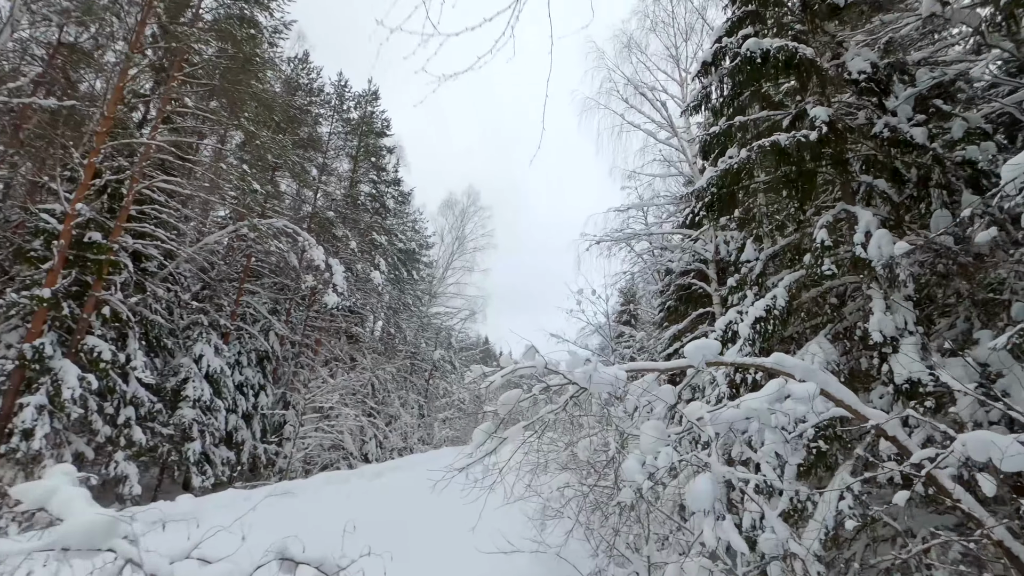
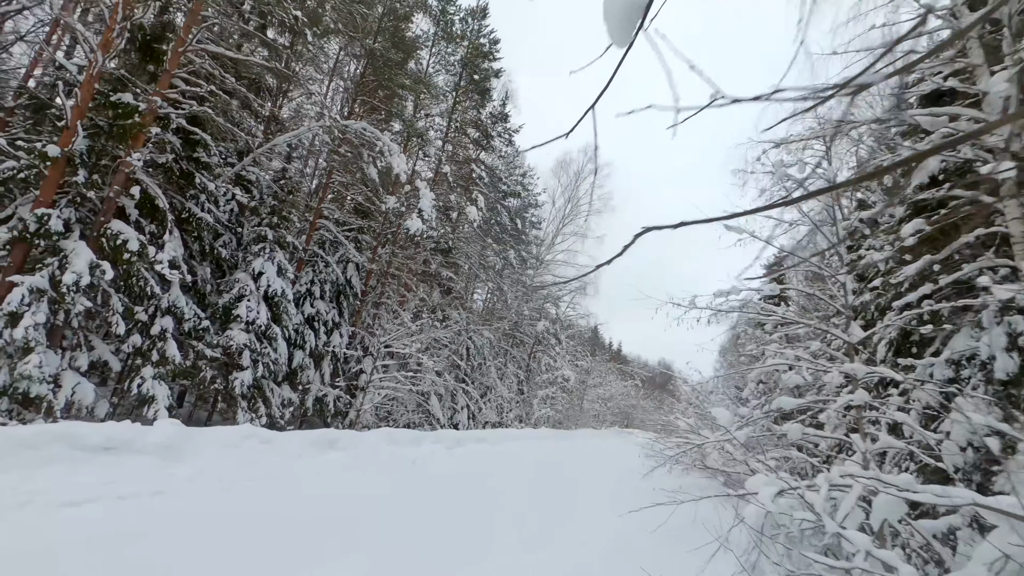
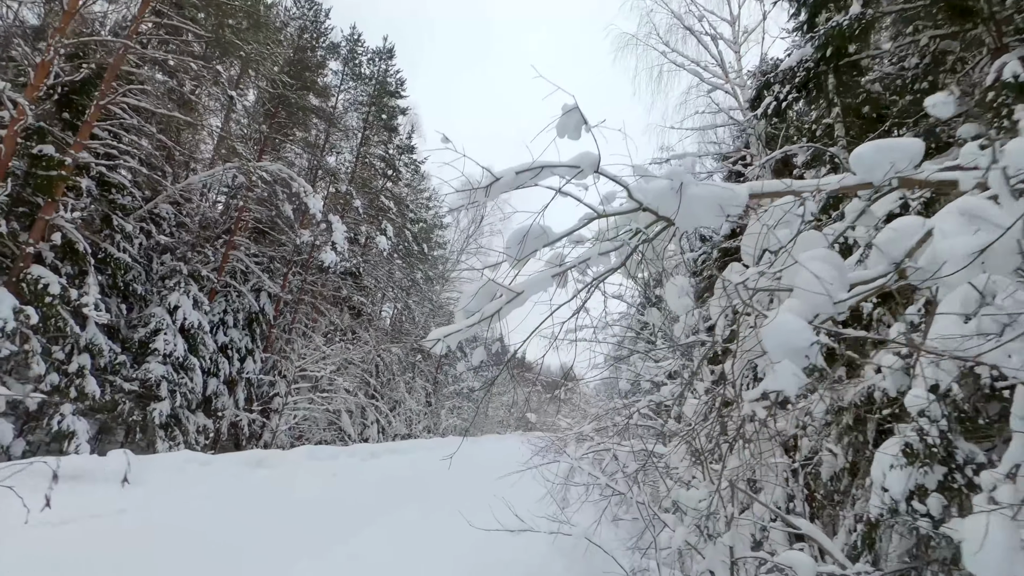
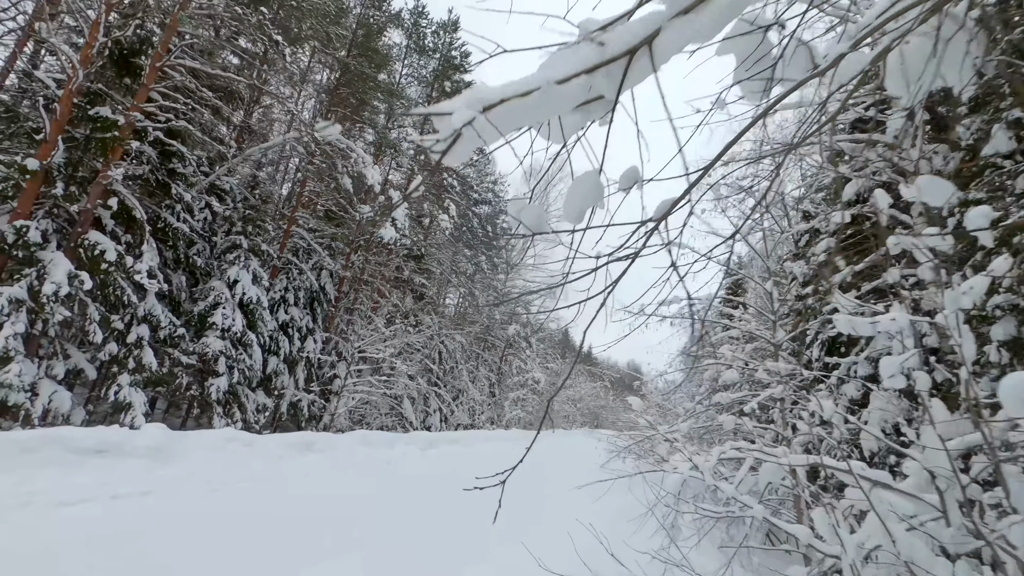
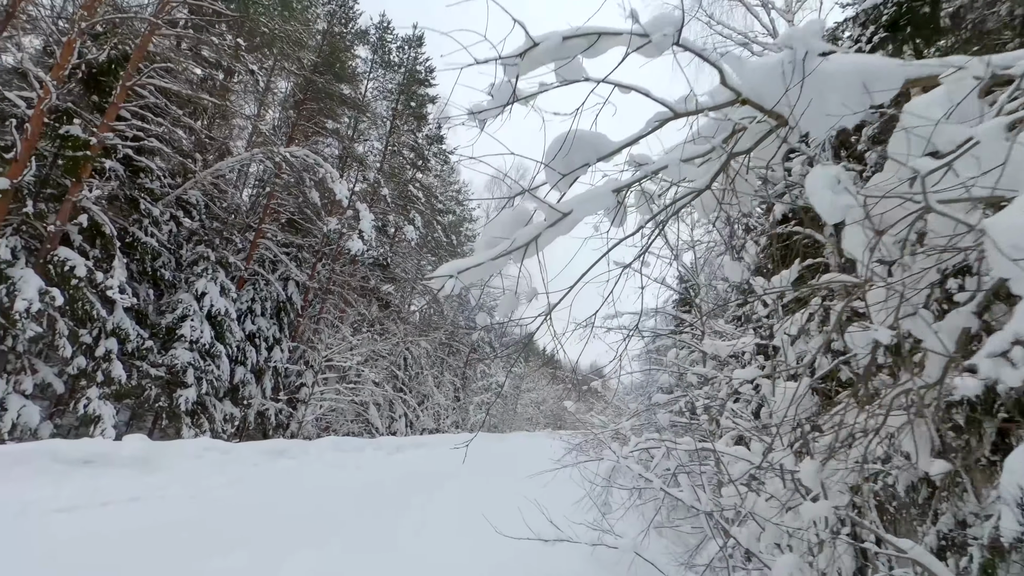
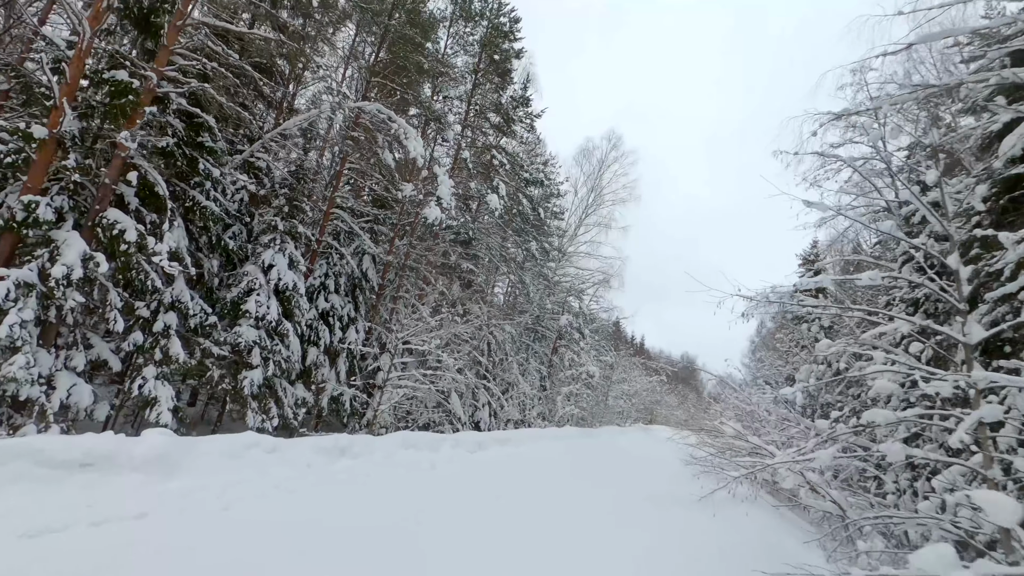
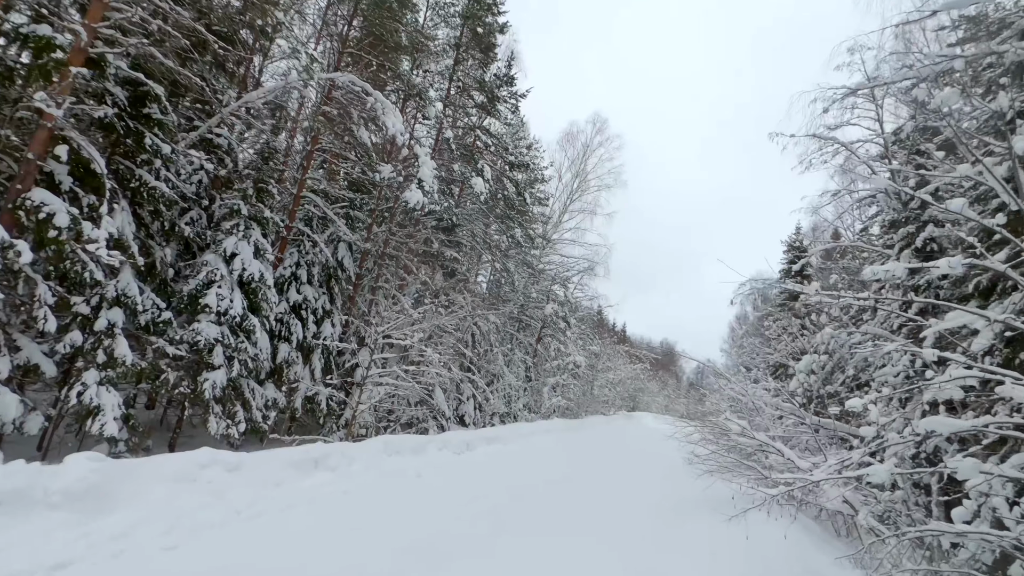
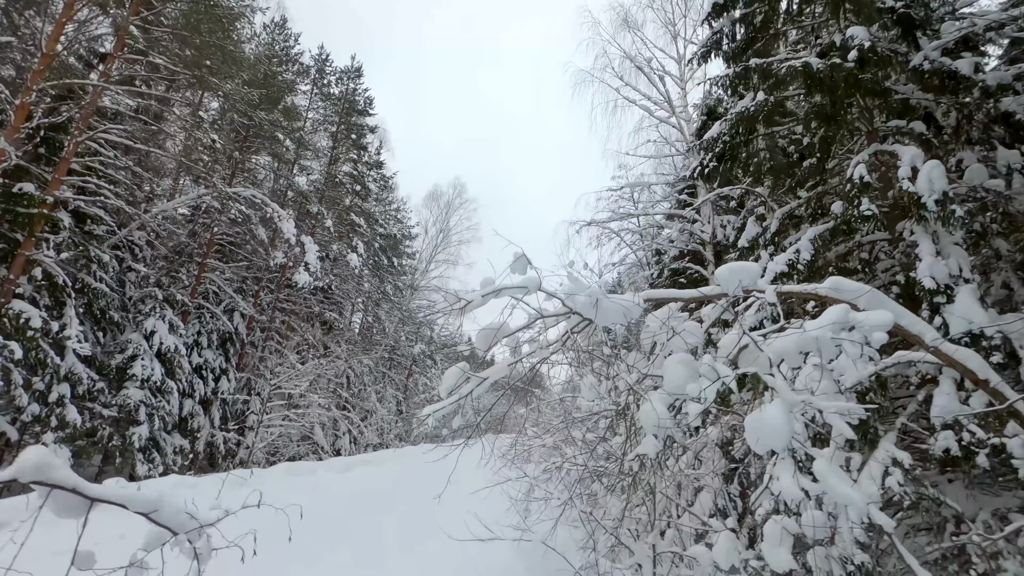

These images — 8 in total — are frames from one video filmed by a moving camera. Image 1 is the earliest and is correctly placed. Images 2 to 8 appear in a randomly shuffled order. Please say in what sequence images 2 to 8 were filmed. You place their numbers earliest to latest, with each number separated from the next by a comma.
8, 3, 5, 4, 2, 6, 7
